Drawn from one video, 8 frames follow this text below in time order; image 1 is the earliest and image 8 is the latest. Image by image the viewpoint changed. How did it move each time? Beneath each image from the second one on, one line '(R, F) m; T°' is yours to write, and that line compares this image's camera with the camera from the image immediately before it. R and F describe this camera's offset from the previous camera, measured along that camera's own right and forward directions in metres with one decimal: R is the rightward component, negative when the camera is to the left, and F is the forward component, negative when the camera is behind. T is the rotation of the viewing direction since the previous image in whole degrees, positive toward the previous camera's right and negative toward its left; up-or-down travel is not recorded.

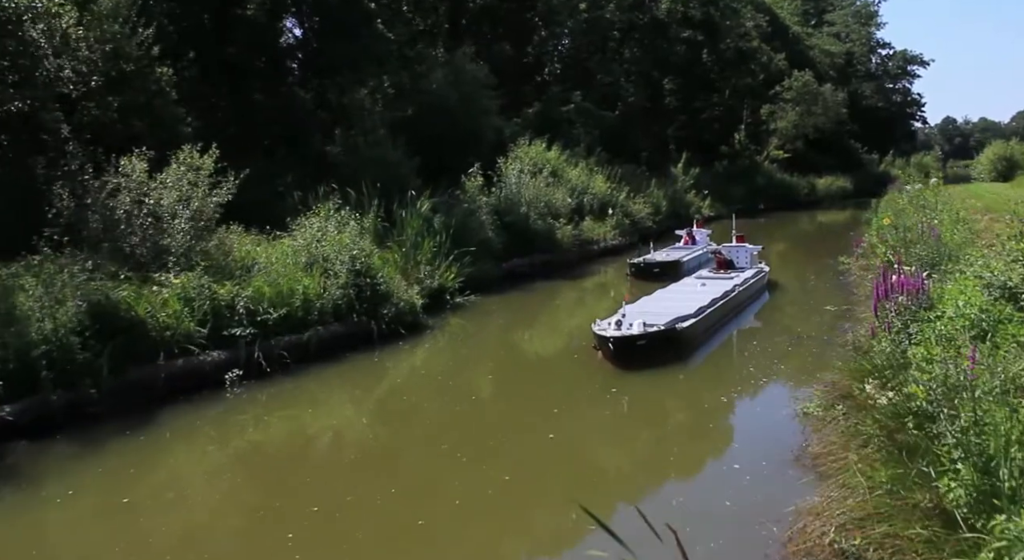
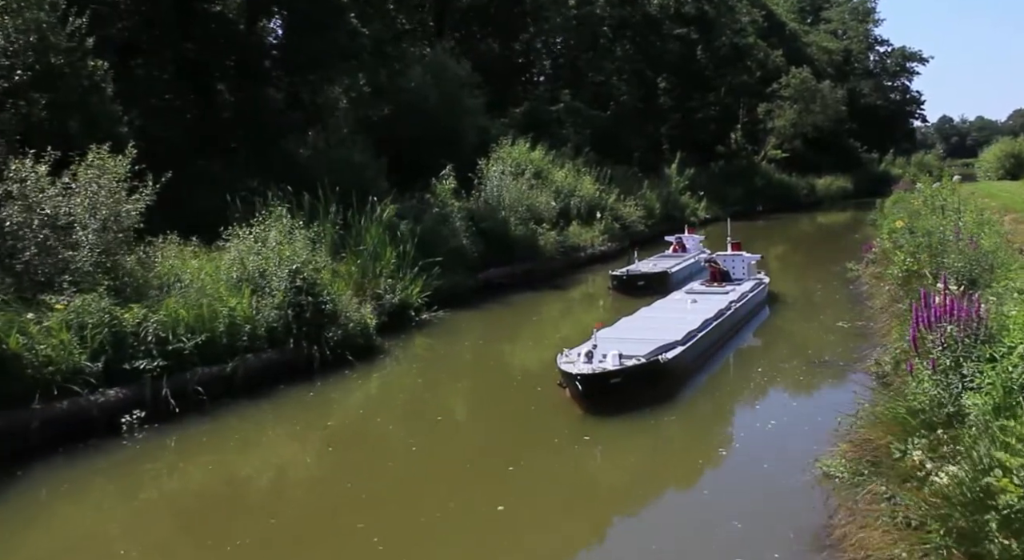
(+0.4, +1.5) m; 0°
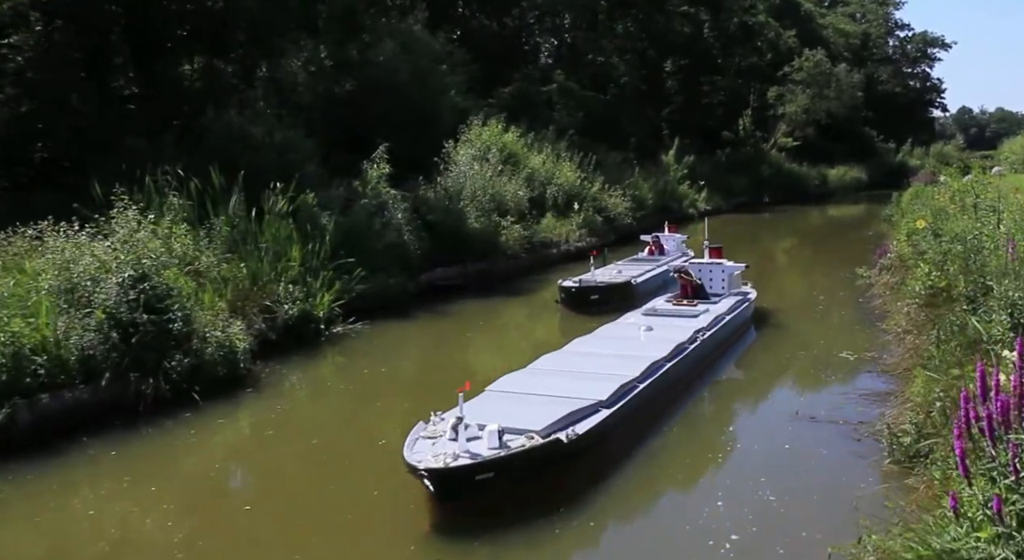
(+1.0, +2.4) m; -1°
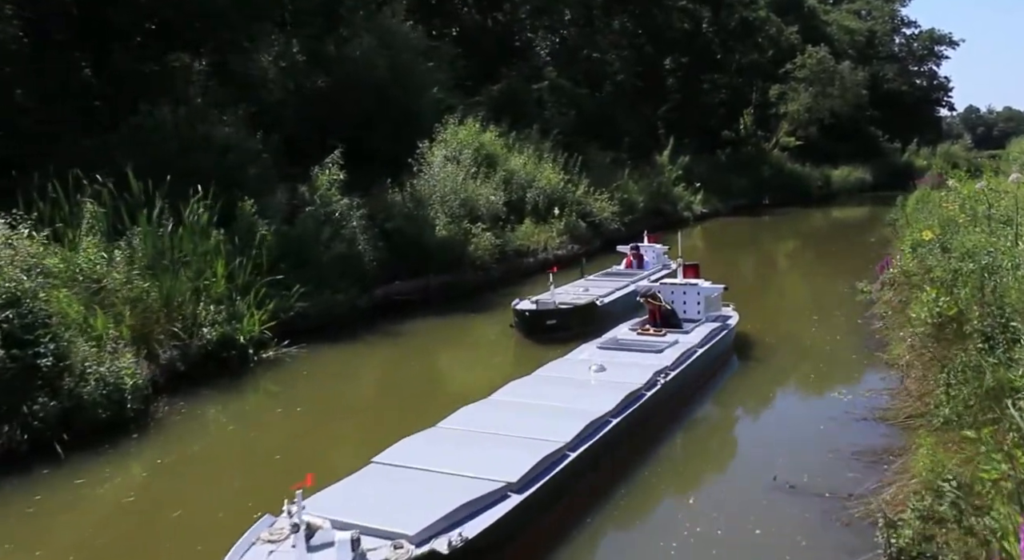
(+0.6, +1.2) m; 0°
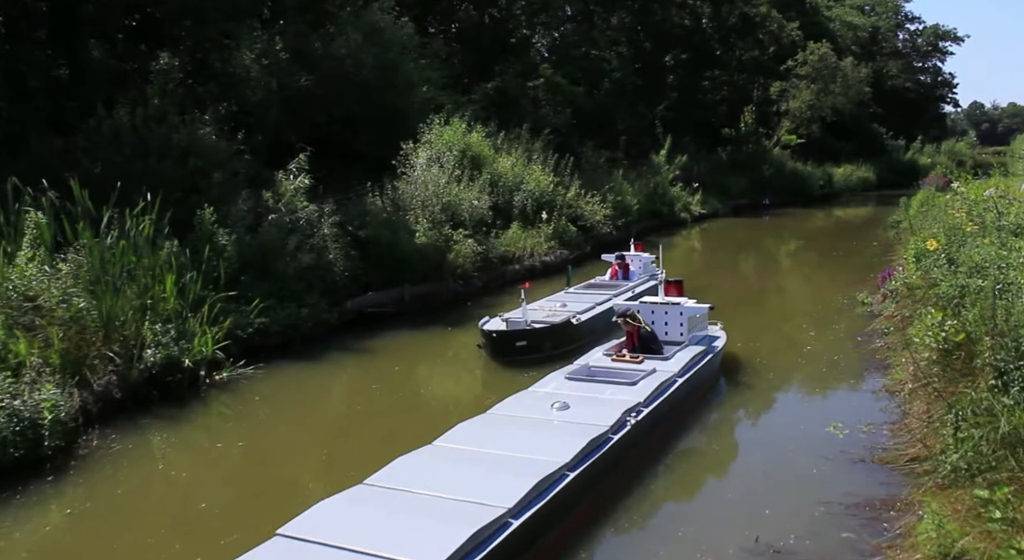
(+0.3, +0.7) m; 0°
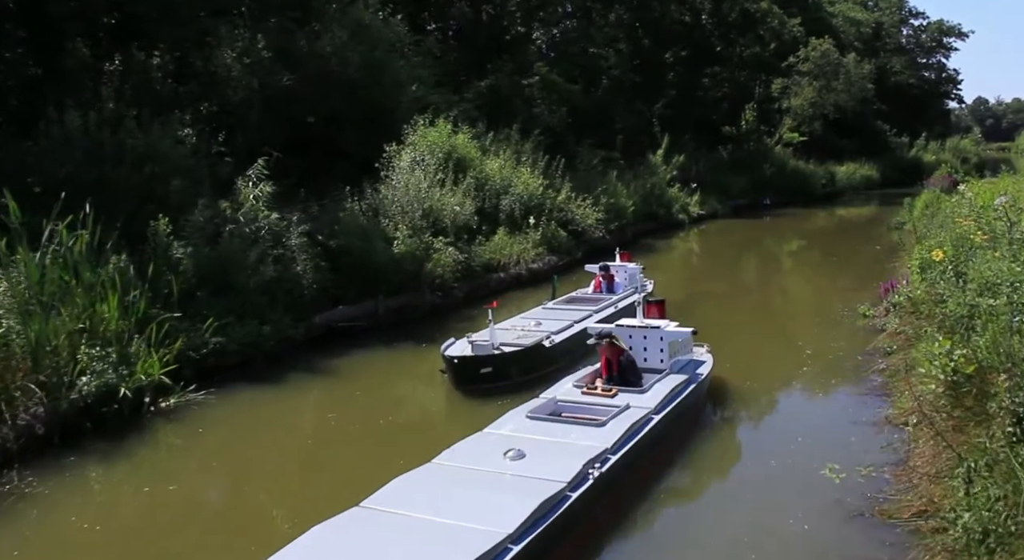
(+0.3, +0.7) m; 0°
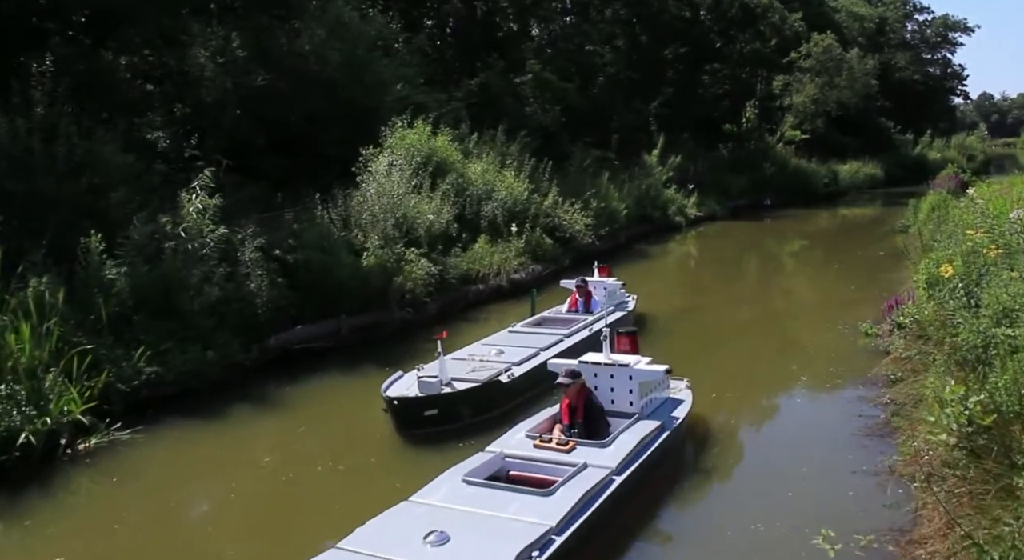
(+0.4, +0.9) m; 0°
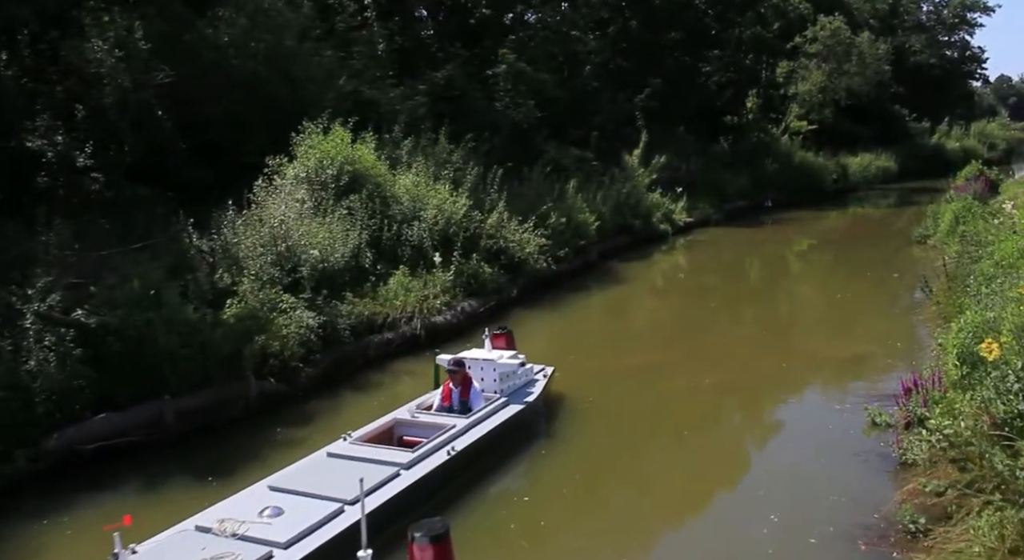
(+1.3, +2.8) m; -1°
